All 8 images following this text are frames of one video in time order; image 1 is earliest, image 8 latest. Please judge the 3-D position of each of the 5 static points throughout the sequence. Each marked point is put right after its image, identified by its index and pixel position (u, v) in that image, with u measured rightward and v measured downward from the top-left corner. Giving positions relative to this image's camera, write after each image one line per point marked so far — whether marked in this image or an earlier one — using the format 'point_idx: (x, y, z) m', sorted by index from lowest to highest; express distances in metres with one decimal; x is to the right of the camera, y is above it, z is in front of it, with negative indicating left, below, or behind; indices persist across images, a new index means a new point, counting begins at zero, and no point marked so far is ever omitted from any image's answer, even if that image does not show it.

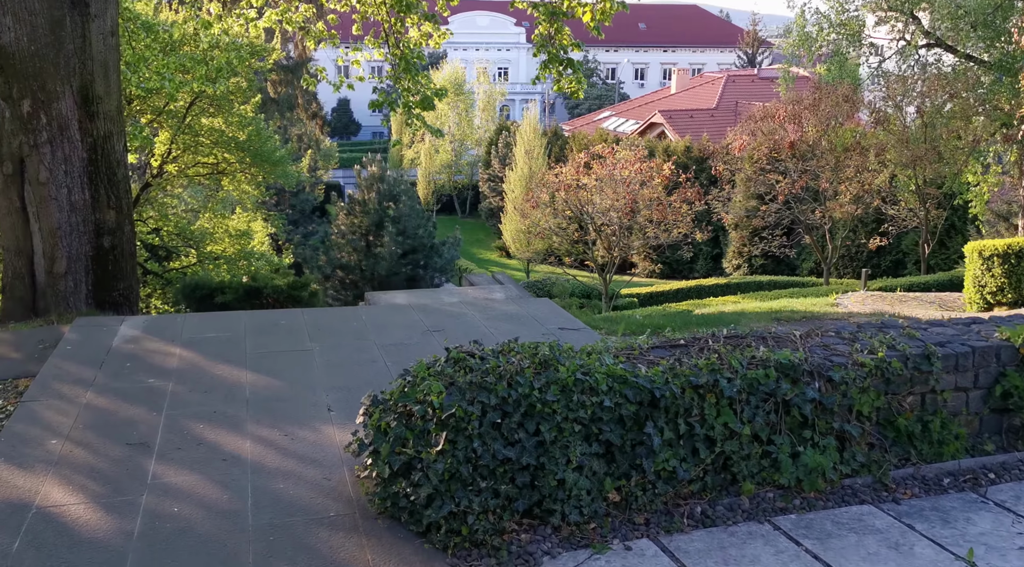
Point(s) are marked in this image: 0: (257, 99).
0: (-4.3, +3.1, +14.6) m
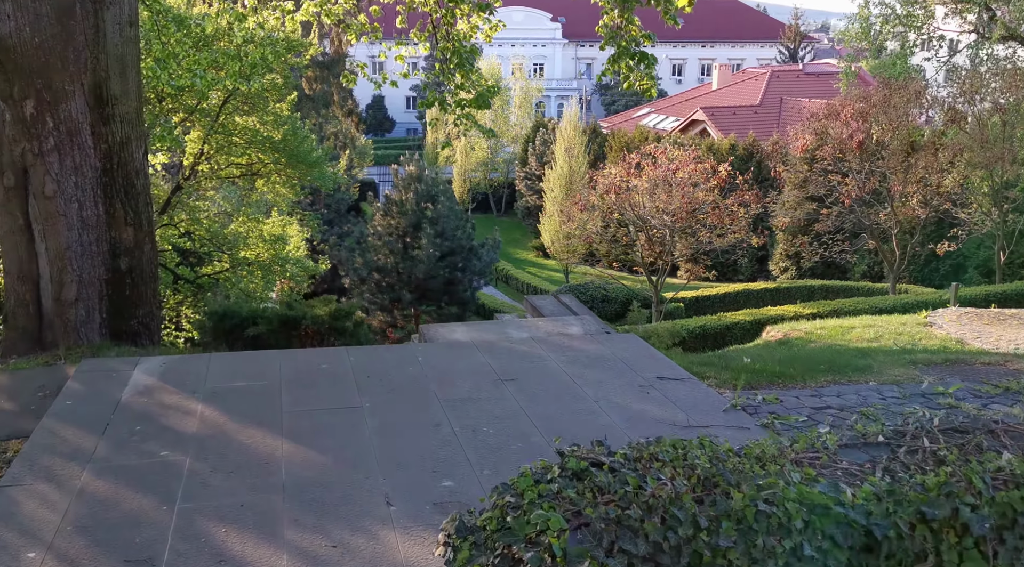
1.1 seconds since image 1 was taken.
0: (-3.6, +3.0, +14.0) m
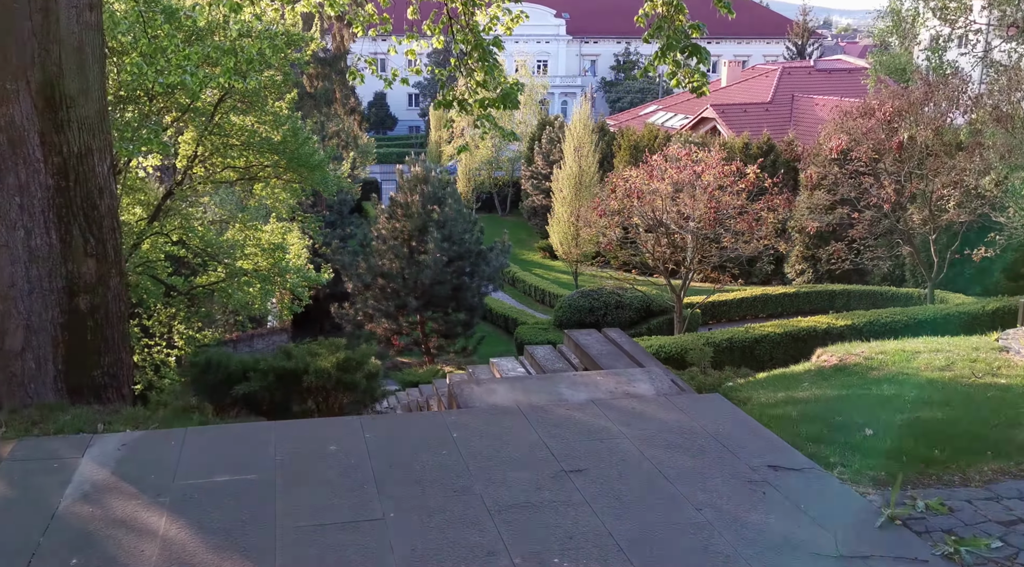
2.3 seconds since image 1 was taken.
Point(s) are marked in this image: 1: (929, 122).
0: (-3.3, +2.8, +13.0) m
1: (+7.5, +2.9, +15.5) m
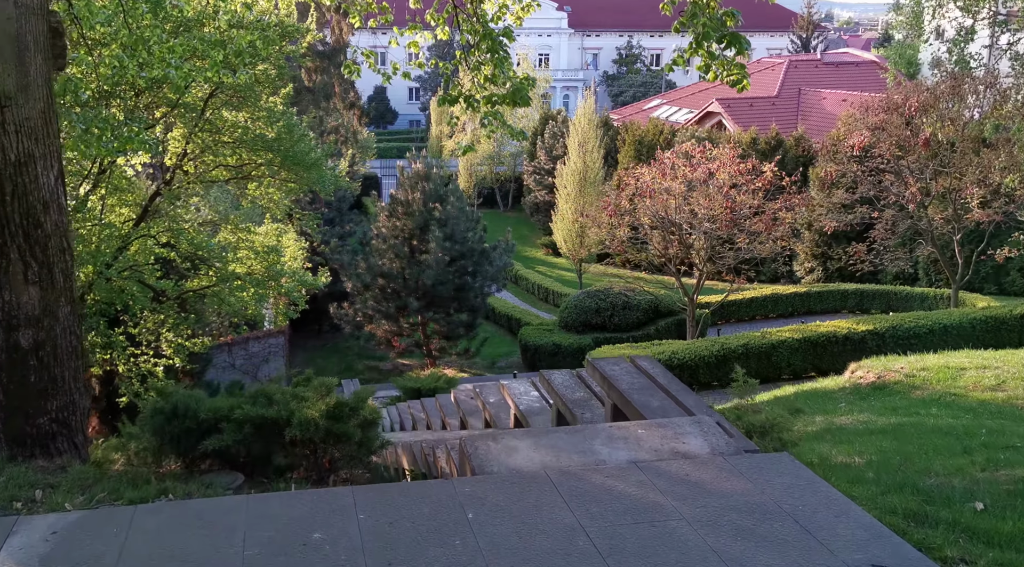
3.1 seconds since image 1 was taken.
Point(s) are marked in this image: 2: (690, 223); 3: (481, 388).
0: (-3.2, +2.7, +12.4) m
1: (+7.6, +2.8, +14.9) m
2: (+3.0, +1.0, +14.4) m
3: (-0.3, -0.9, +7.3) m
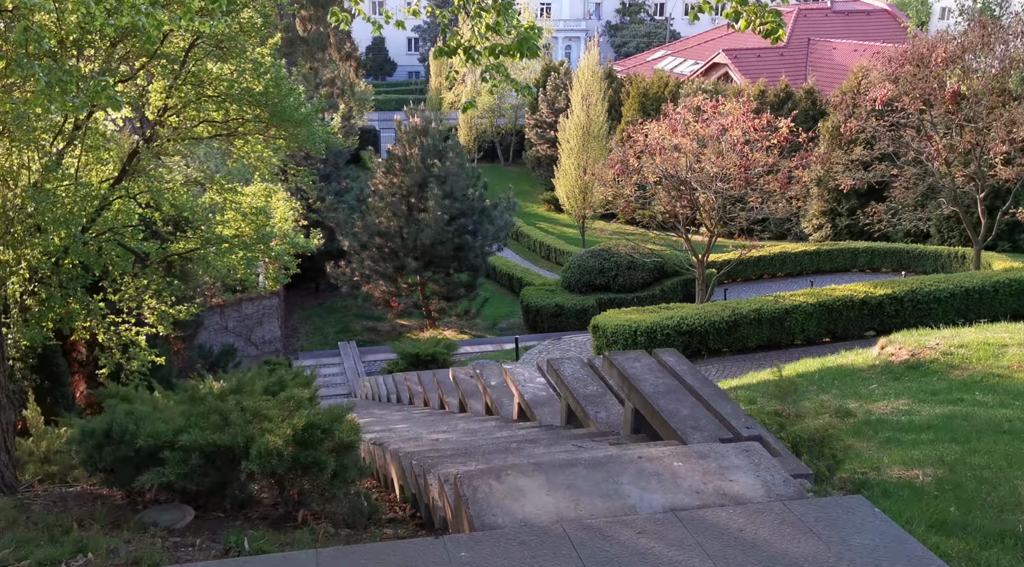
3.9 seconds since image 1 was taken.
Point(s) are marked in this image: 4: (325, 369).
0: (-3.2, +3.2, +11.6) m
1: (+7.6, +3.5, +14.1) m
2: (+3.0, +1.6, +13.7) m
3: (-0.2, -0.7, +6.7) m
4: (-3.8, -1.7, +17.4) m
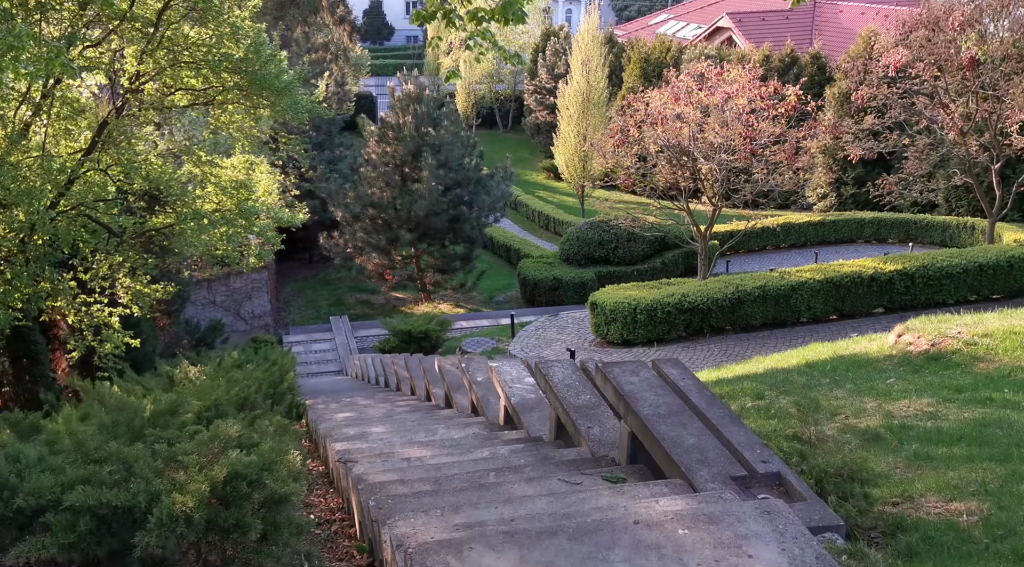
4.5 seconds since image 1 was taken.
0: (-3.3, +3.5, +11.0) m
1: (+7.5, +3.9, +13.4) m
2: (+2.9, +2.0, +13.1) m
3: (-0.3, -0.6, +6.2) m
4: (-3.8, -1.2, +16.9) m
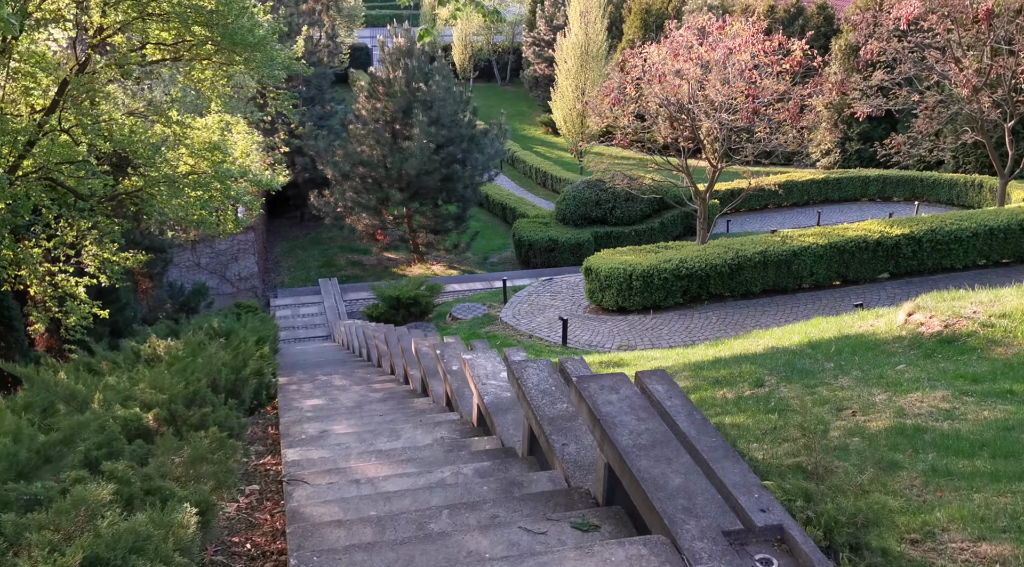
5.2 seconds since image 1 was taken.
0: (-3.4, +3.9, +10.3) m
1: (+7.4, +4.4, +12.7) m
2: (+2.8, +2.5, +12.5) m
3: (-0.4, -0.4, +5.7) m
4: (-4.0, -0.5, +16.5) m
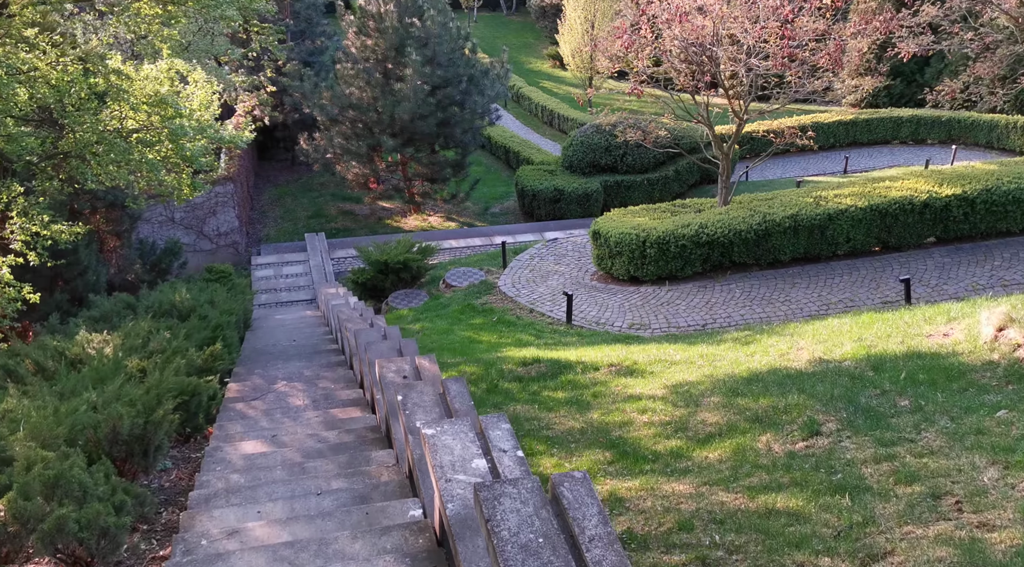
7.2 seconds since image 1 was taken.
0: (-3.4, +4.2, +8.7) m
1: (+7.4, +4.8, +10.9) m
2: (+2.8, +2.9, +11.0) m
3: (-0.5, -0.5, +4.4) m
4: (-3.9, +0.3, +15.2) m
